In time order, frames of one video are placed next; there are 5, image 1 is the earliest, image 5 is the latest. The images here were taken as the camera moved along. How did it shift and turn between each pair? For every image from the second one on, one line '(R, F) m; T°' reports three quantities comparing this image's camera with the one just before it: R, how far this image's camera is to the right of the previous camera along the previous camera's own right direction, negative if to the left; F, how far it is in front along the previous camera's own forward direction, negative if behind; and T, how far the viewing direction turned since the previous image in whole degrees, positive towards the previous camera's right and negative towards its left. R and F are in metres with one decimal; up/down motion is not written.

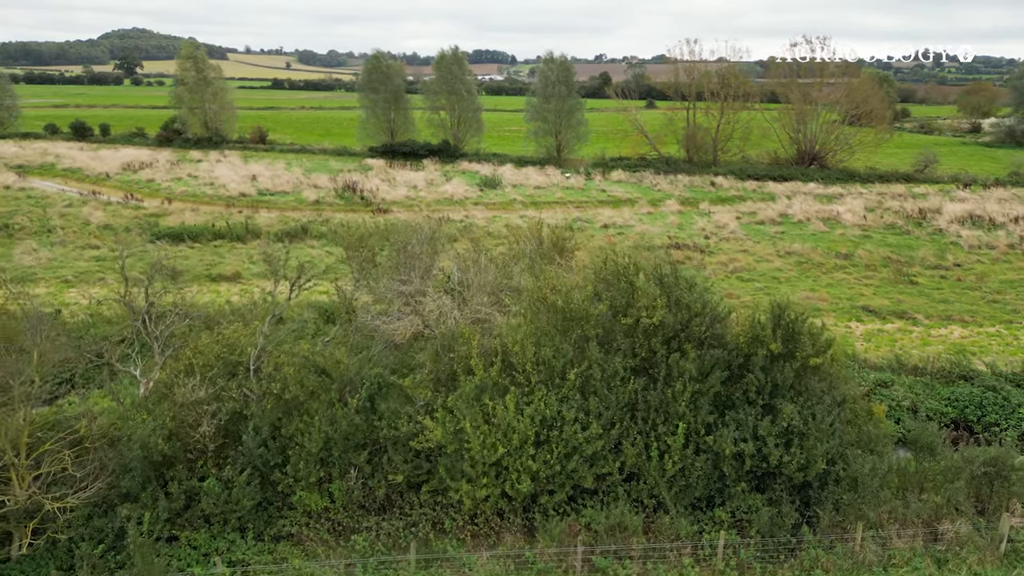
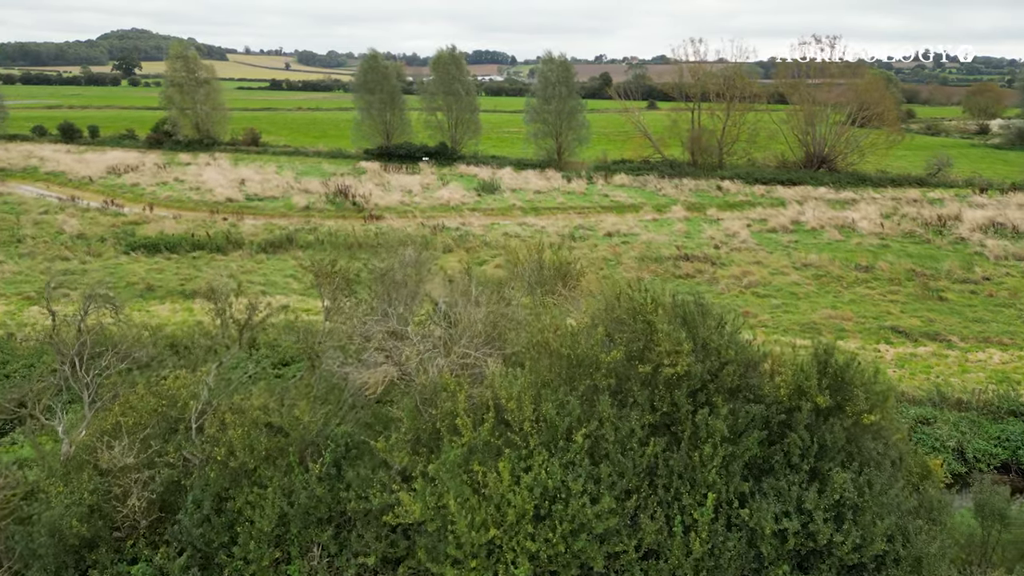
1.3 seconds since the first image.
(0.0, +1.4) m; 0°
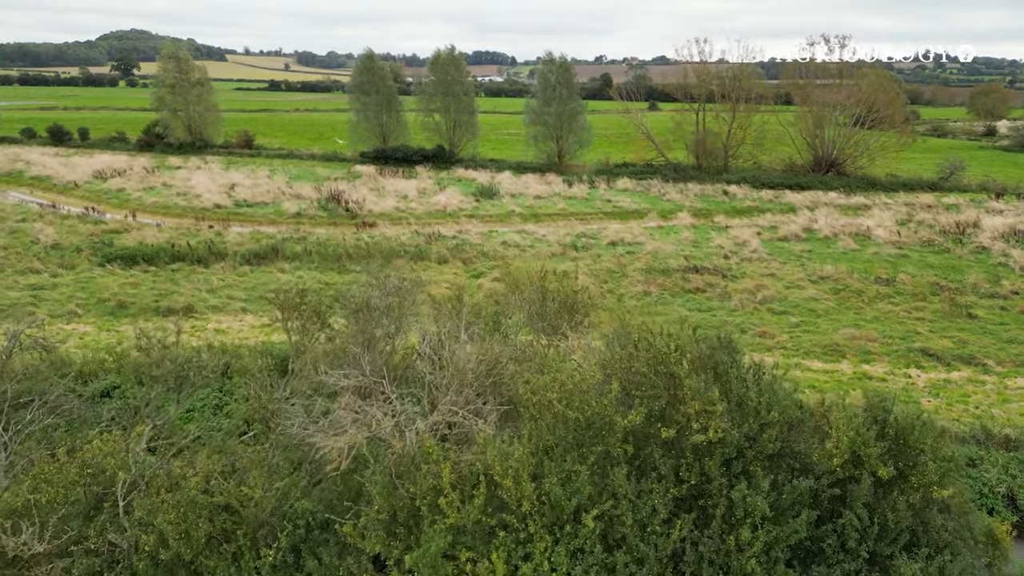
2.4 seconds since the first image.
(0.0, +1.2) m; 0°
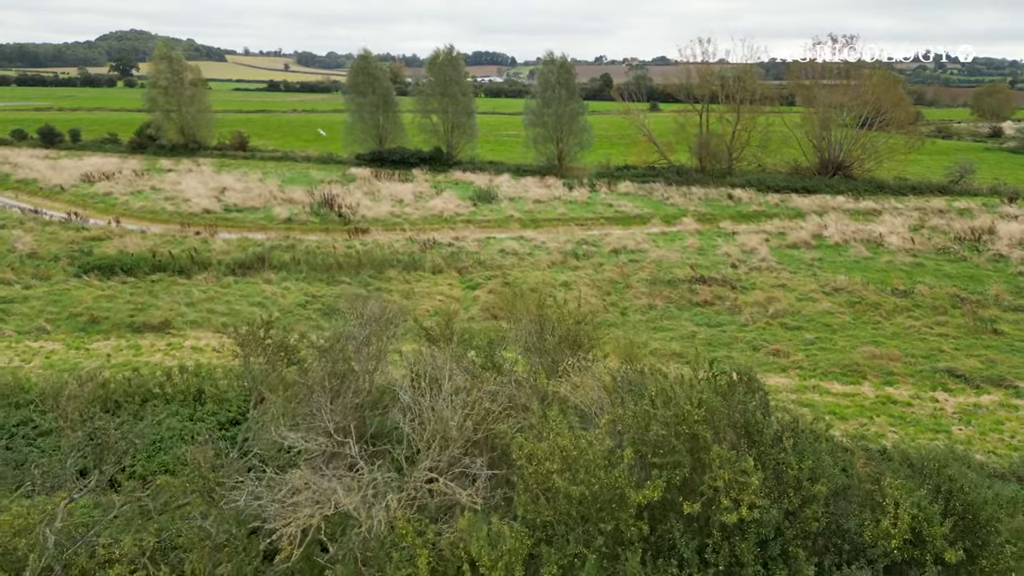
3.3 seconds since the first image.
(0.0, +1.0) m; 0°
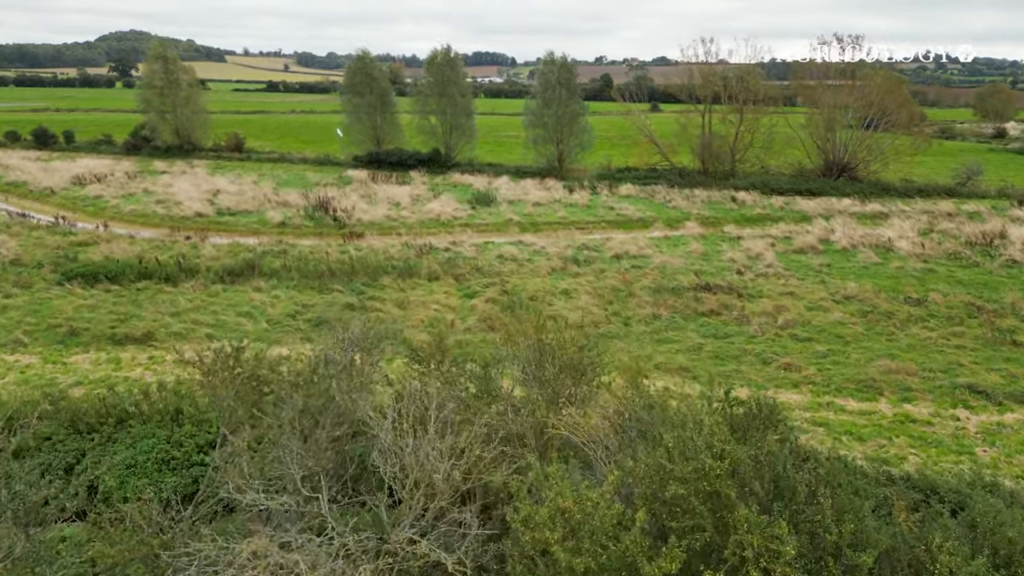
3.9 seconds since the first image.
(0.0, +0.7) m; 0°
